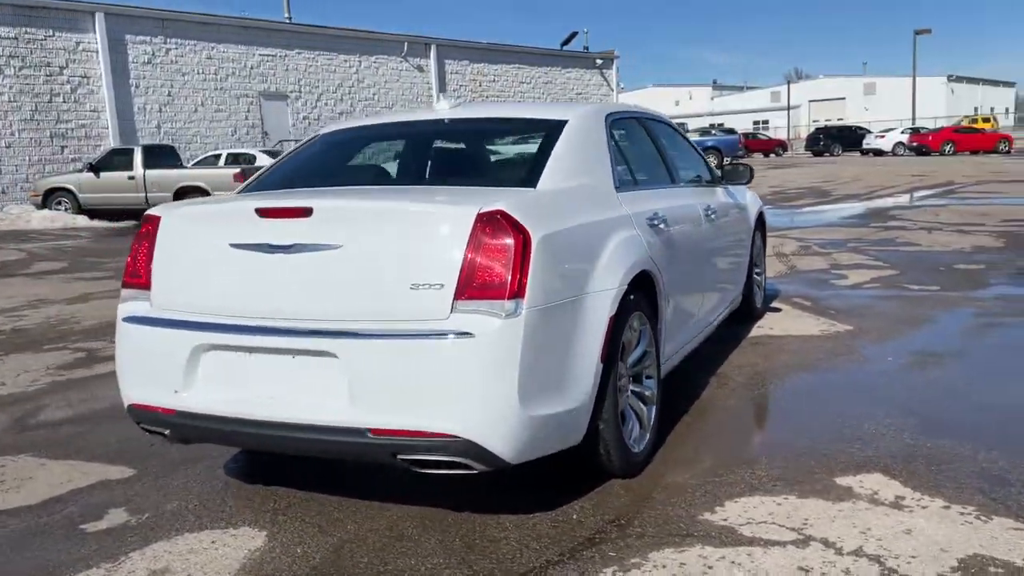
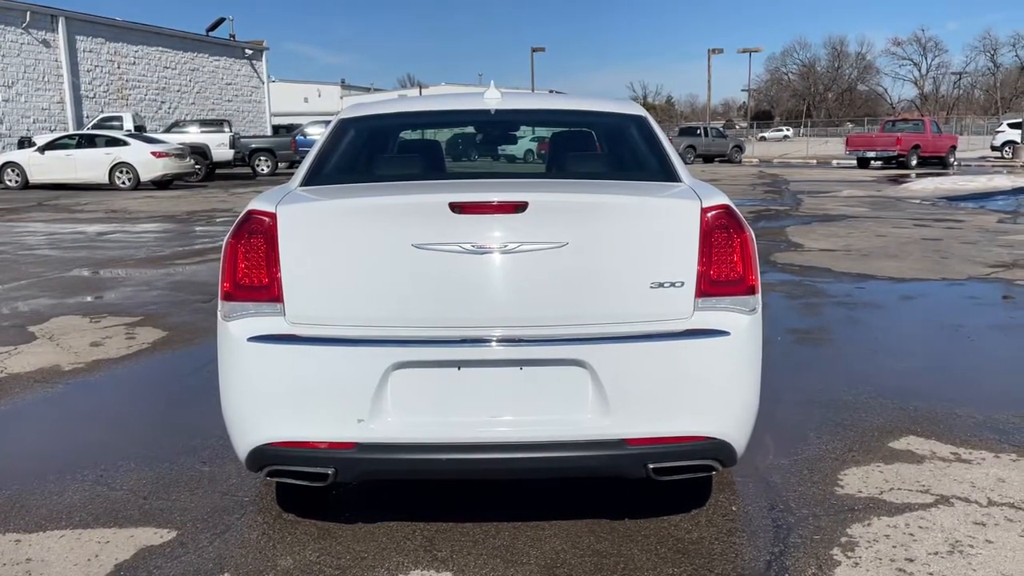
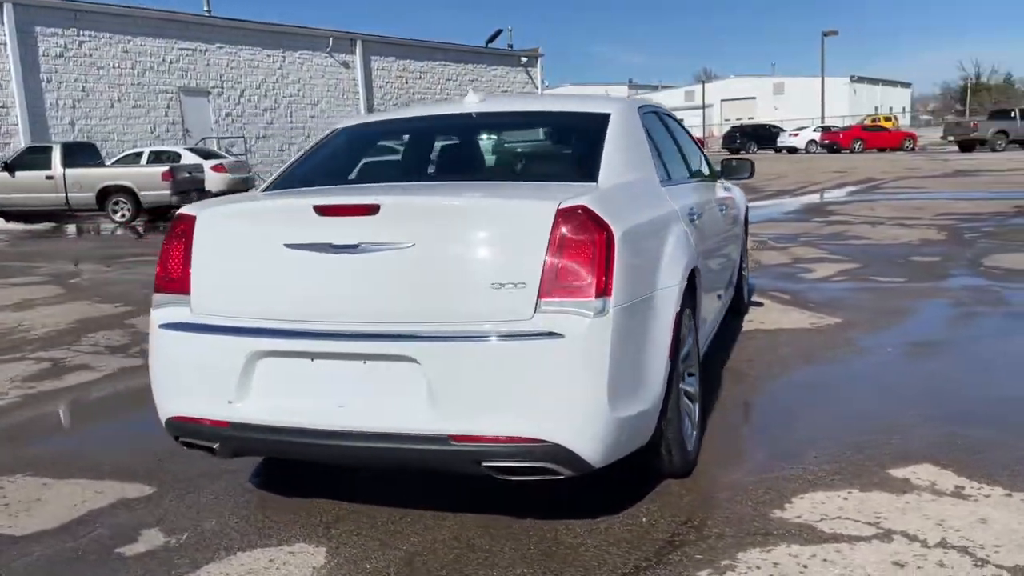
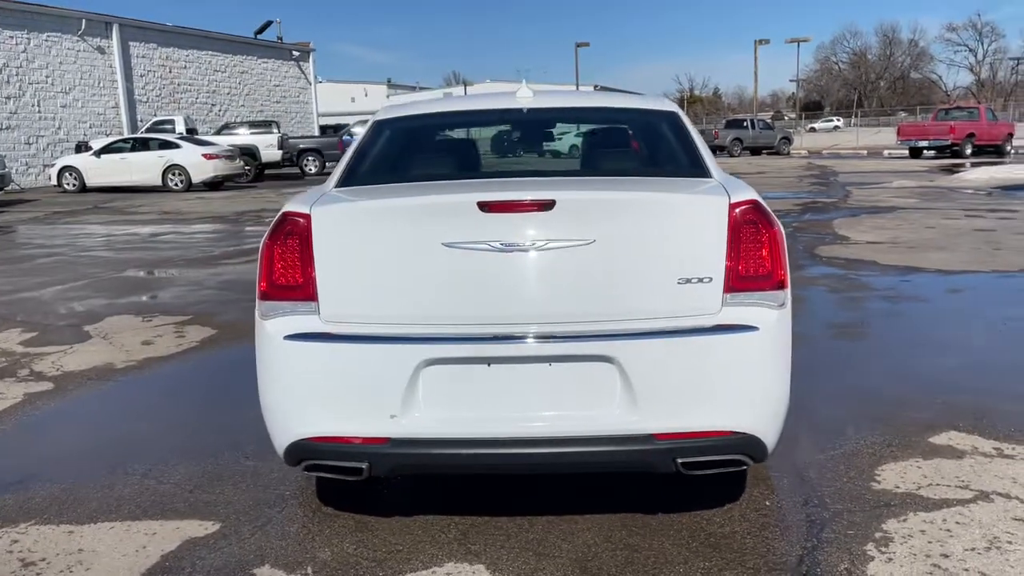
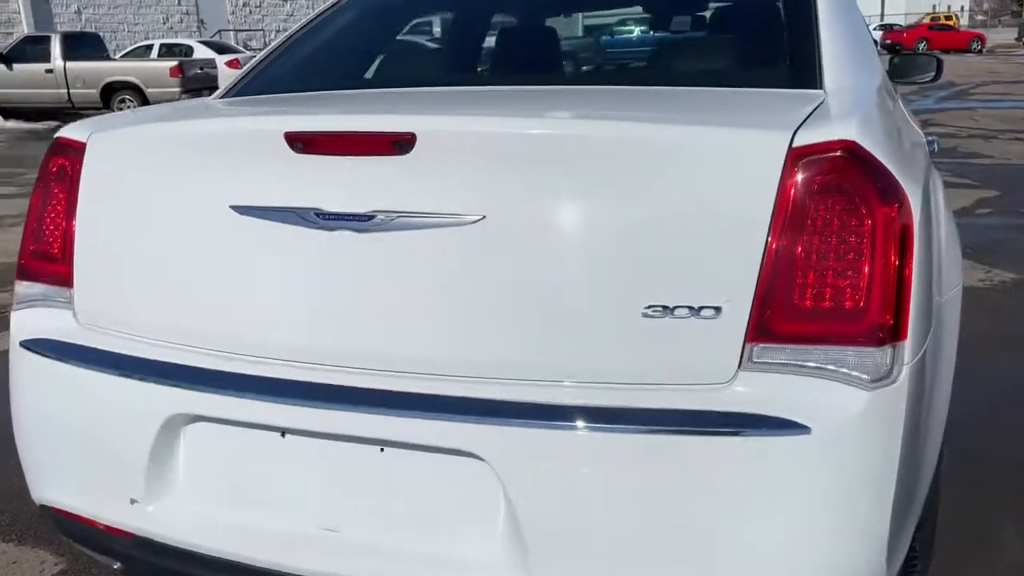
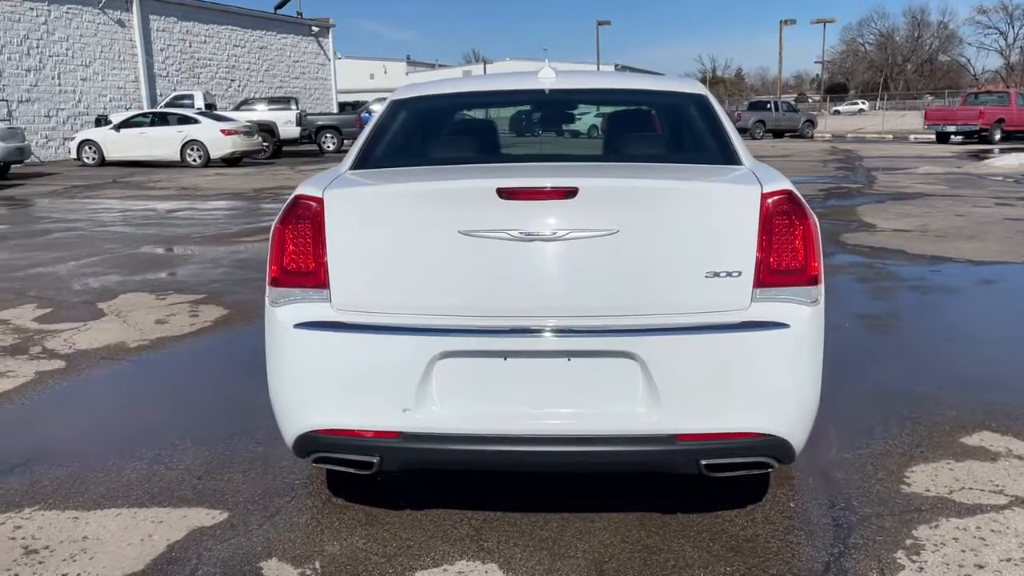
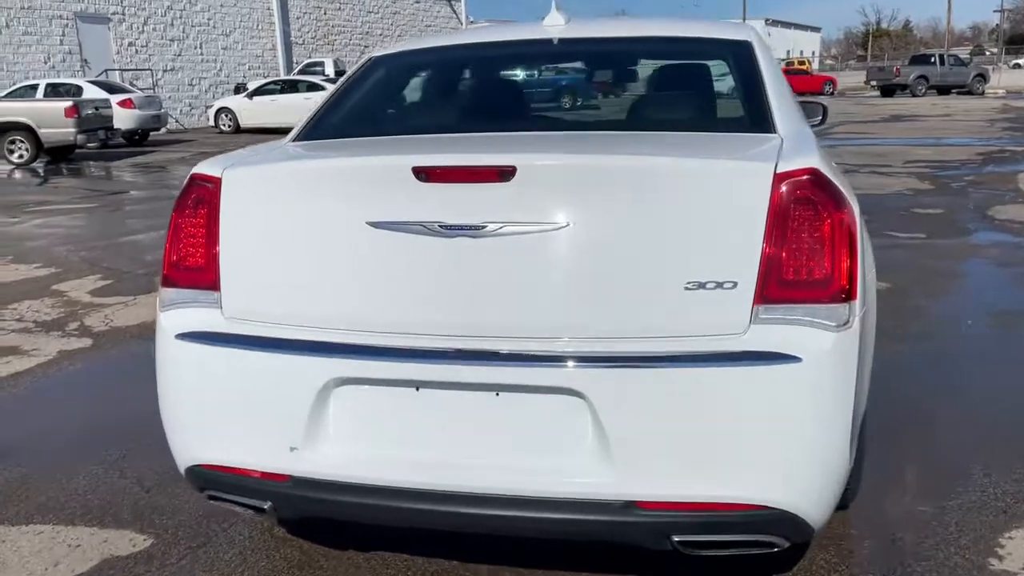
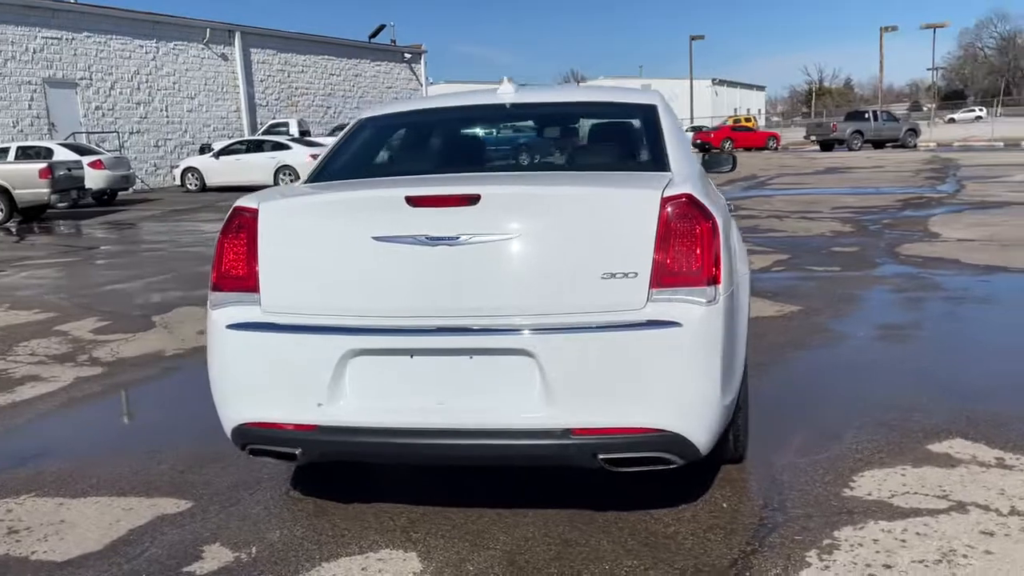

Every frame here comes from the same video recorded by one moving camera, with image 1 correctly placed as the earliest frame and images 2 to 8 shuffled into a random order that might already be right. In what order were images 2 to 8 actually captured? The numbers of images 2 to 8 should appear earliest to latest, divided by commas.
3, 8, 4, 2, 6, 7, 5
